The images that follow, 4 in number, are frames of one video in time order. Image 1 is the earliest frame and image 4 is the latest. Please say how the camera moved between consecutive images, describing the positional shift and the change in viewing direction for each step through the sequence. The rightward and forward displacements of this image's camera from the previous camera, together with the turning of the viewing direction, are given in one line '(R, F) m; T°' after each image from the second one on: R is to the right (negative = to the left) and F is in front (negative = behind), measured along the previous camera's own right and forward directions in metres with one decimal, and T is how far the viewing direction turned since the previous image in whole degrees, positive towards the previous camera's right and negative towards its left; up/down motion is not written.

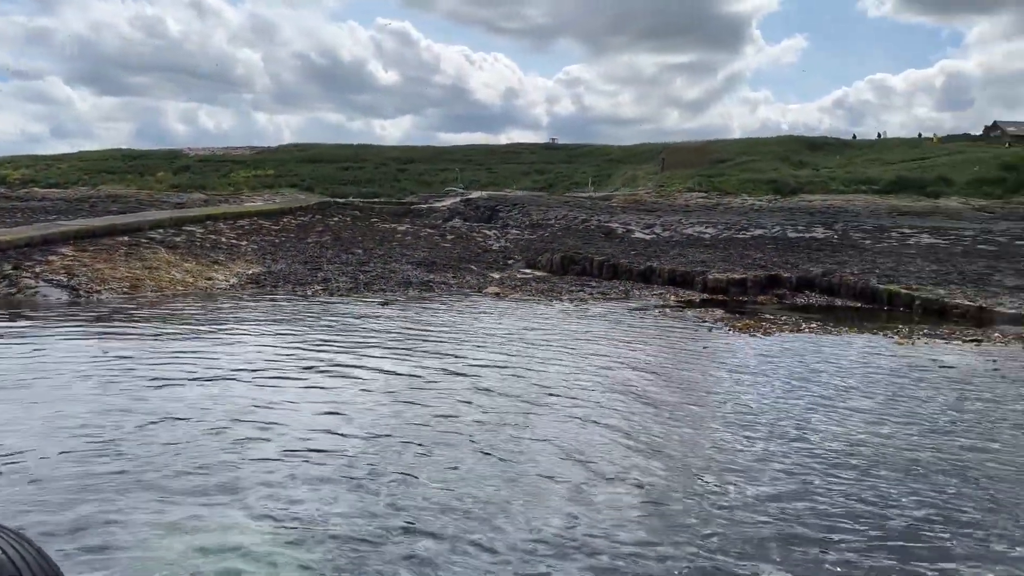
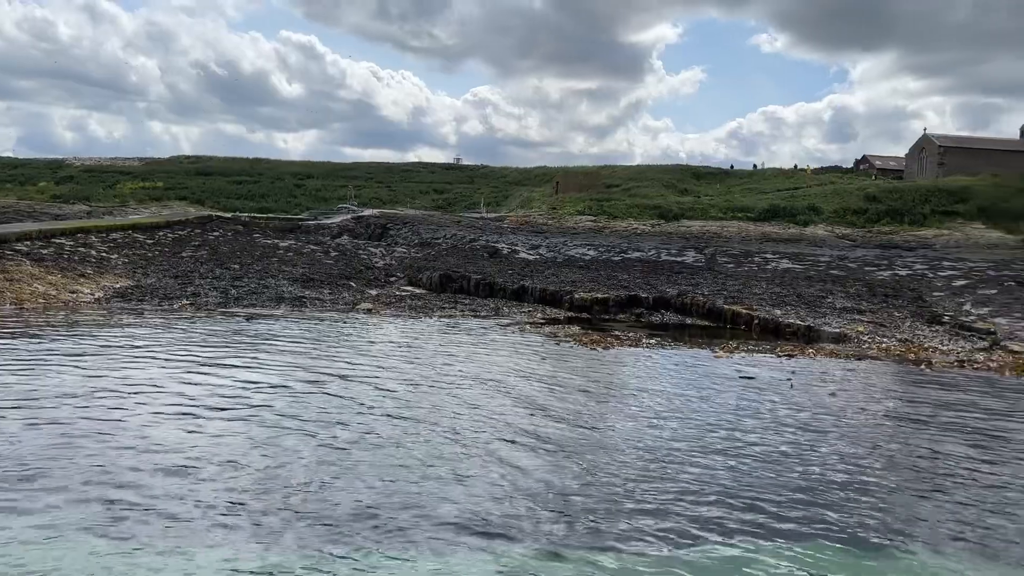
(+0.7, -0.7) m; +7°
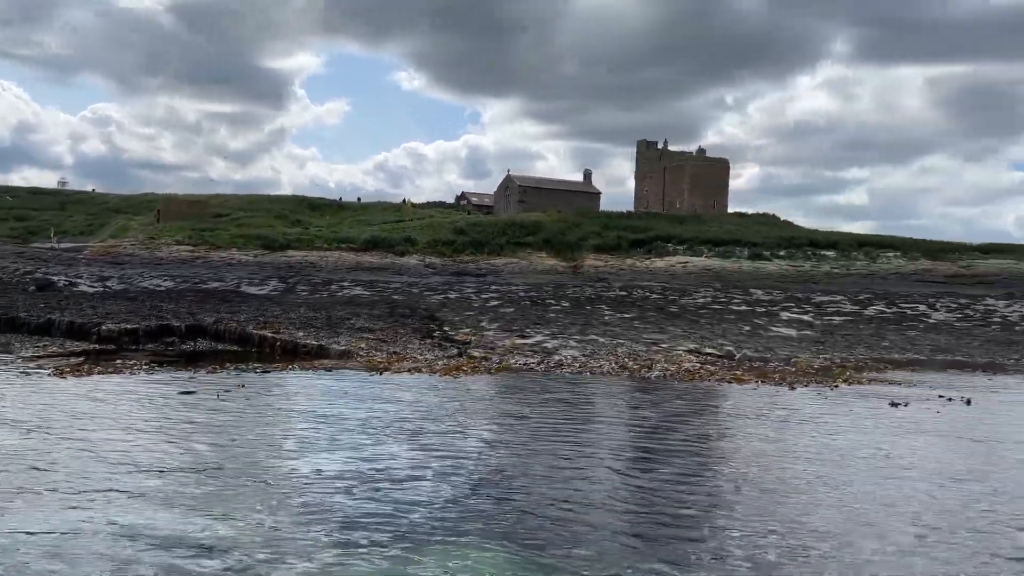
(+2.4, -2.4) m; +24°
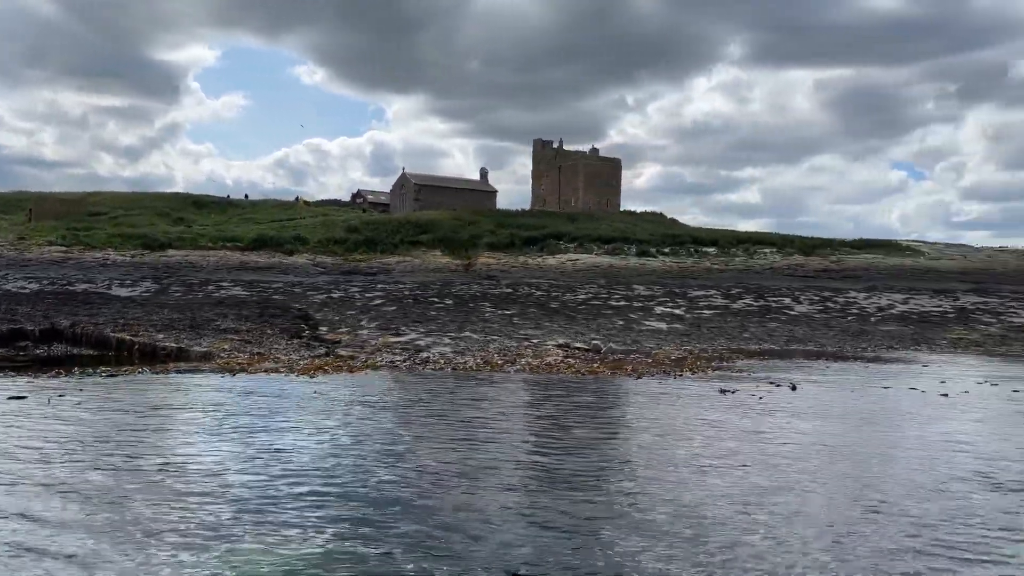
(+0.9, -0.5) m; +6°
